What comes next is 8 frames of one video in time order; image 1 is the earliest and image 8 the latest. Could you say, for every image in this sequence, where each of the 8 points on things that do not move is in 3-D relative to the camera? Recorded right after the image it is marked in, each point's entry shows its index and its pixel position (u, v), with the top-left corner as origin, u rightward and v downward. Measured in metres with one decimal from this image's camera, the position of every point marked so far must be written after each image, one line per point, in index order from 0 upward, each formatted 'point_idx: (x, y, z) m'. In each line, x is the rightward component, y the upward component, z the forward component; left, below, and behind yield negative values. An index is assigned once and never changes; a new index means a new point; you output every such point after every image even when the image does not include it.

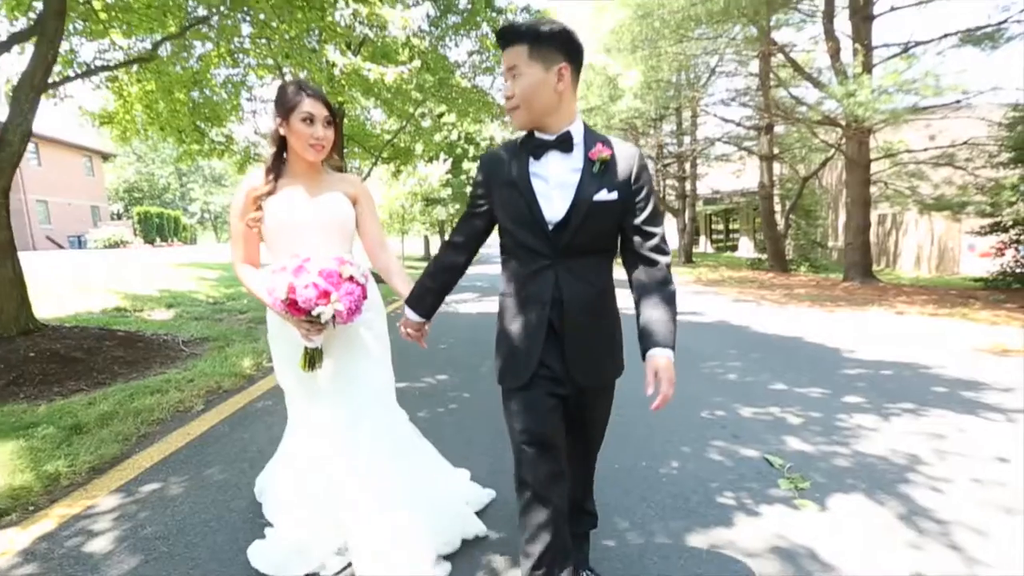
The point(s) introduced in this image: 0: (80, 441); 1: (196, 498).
0: (-3.3, -1.2, +3.7) m
1: (-2.0, -1.3, +3.0) m
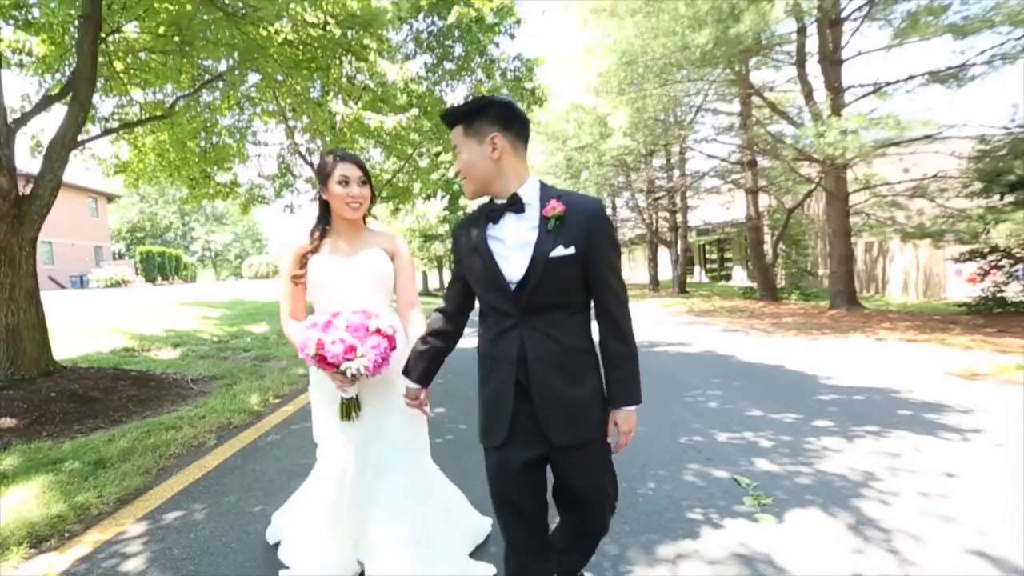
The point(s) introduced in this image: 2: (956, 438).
0: (-3.4, -1.6, +4.0) m
1: (-2.0, -1.6, +3.3) m
2: (+4.2, -1.4, +4.6) m
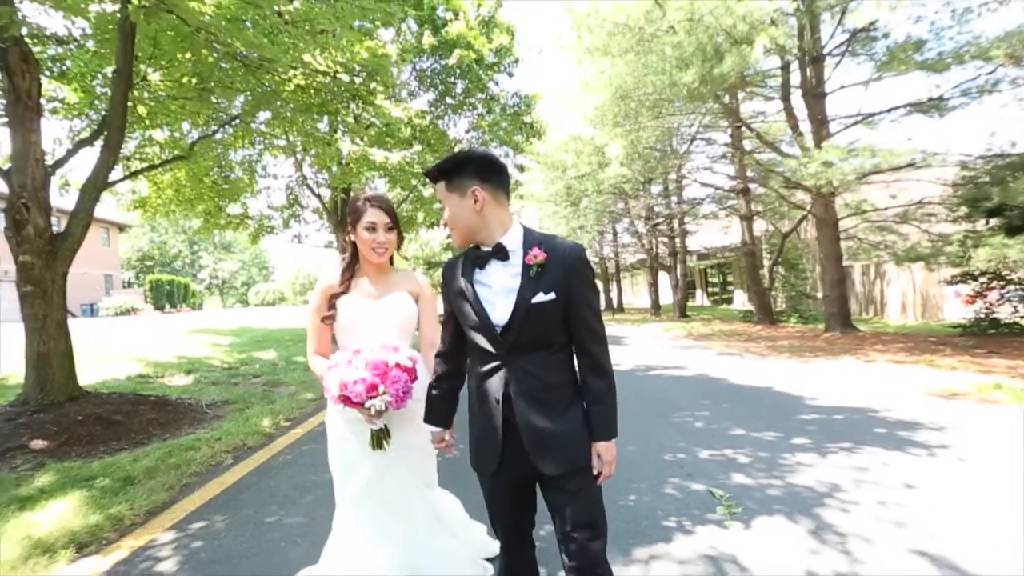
0: (-3.5, -1.8, +4.4) m
1: (-2.1, -1.9, +3.7) m
2: (+4.2, -1.7, +4.9) m
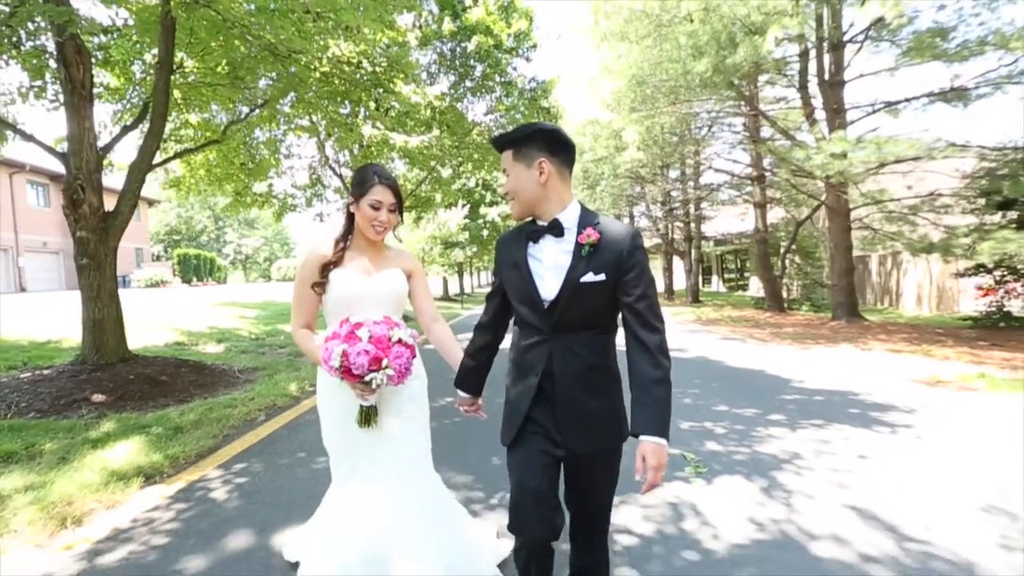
0: (-3.5, -1.6, +5.1) m
1: (-2.2, -1.7, +4.4) m
2: (+4.2, -1.6, +5.4) m
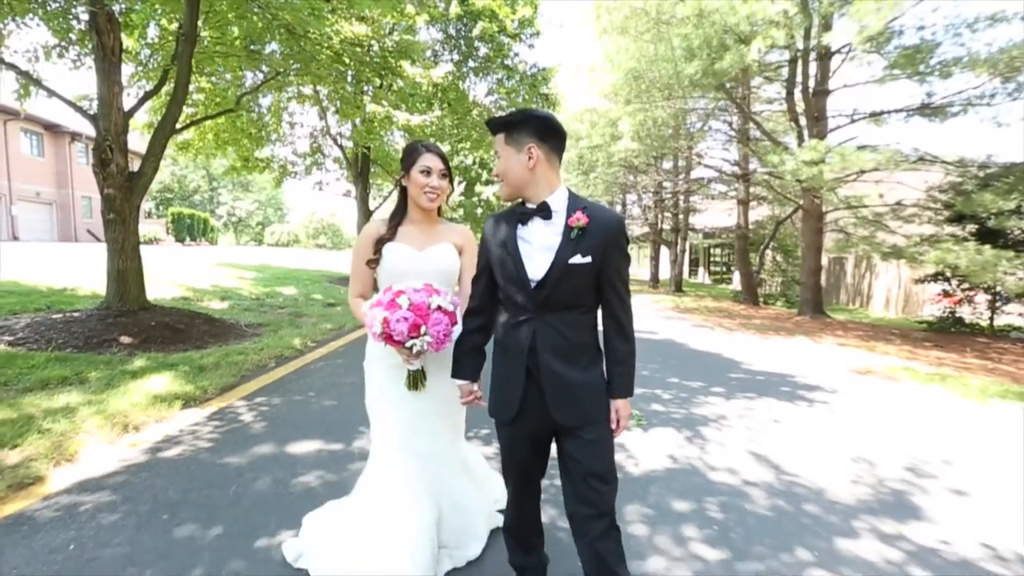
0: (-3.8, -1.1, +5.9) m
1: (-2.4, -1.3, +5.2) m
2: (+3.9, -1.5, +6.4) m
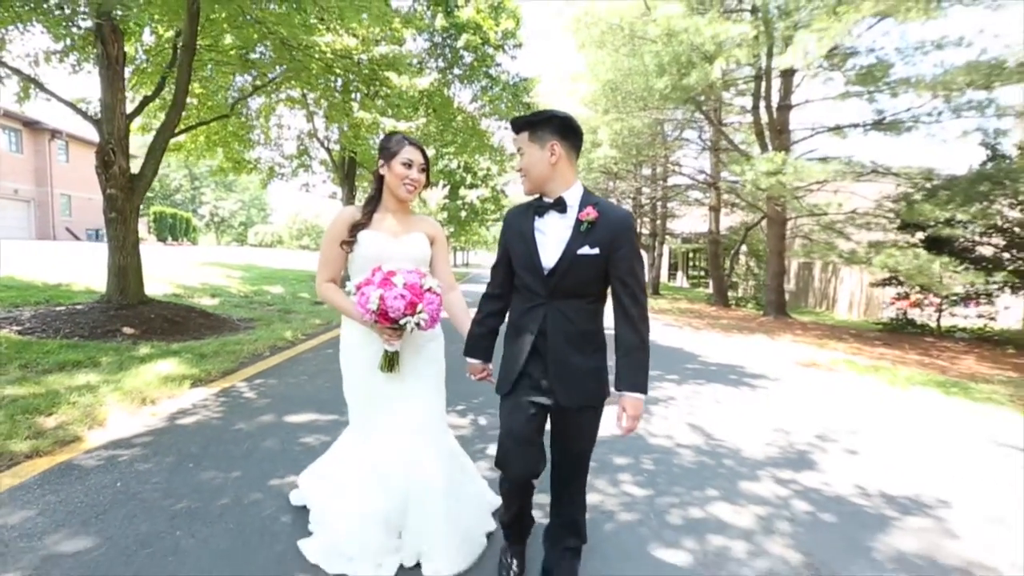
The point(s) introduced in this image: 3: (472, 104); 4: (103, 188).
0: (-4.1, -1.0, +6.5) m
1: (-2.7, -1.2, +5.8) m
2: (+3.5, -1.5, +7.2) m
3: (-1.5, +6.7, +17.5) m
4: (-7.2, +1.8, +8.4) m
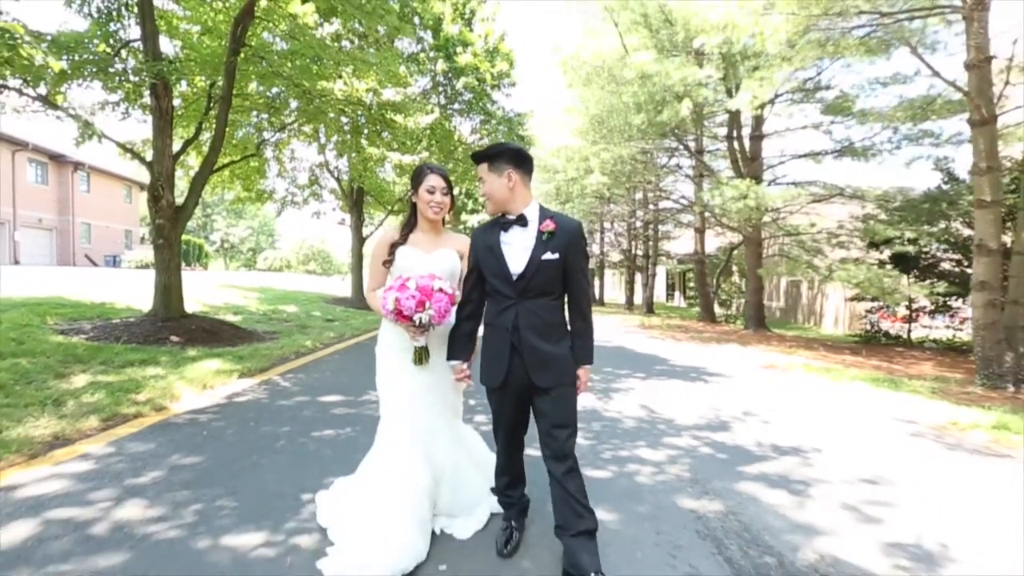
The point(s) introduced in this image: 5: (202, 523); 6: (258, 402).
0: (-4.3, -1.2, +7.8) m
1: (-2.9, -1.3, +7.1) m
2: (+3.3, -1.7, +8.4) m
3: (-1.7, +6.0, +19.1) m
4: (-7.4, +1.4, +9.9) m
5: (-2.0, -1.5, +3.0) m
6: (-3.0, -1.4, +5.7) m
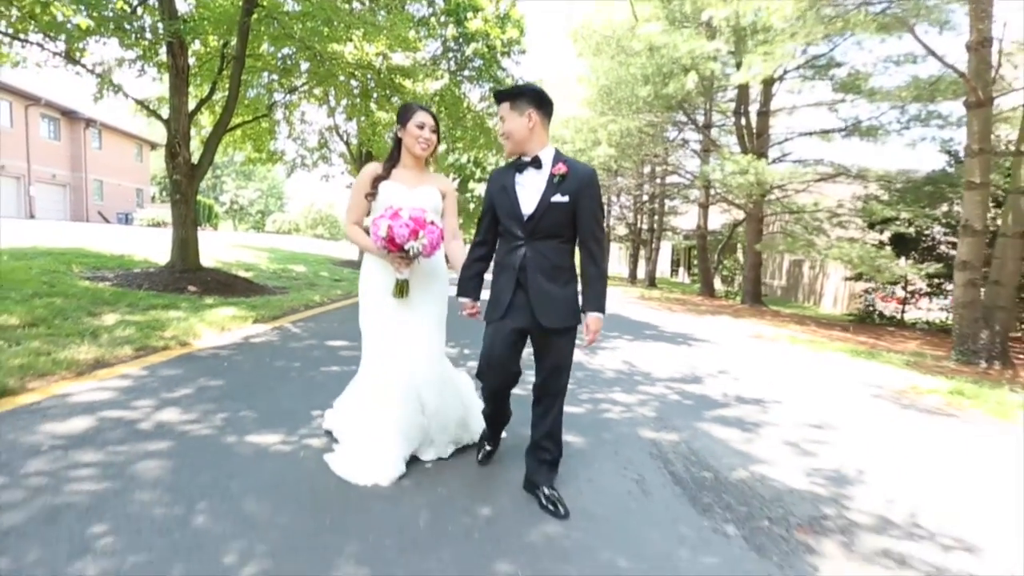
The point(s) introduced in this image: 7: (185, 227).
0: (-4.4, -0.4, +8.4) m
1: (-3.0, -0.6, +7.7) m
2: (+3.2, -1.1, +8.9) m
3: (-1.3, +7.3, +19.2) m
4: (-7.4, +2.4, +10.3) m
5: (-2.1, -1.0, +3.6) m
6: (-3.1, -0.7, +6.2) m
7: (-7.1, +1.3, +10.4) m
